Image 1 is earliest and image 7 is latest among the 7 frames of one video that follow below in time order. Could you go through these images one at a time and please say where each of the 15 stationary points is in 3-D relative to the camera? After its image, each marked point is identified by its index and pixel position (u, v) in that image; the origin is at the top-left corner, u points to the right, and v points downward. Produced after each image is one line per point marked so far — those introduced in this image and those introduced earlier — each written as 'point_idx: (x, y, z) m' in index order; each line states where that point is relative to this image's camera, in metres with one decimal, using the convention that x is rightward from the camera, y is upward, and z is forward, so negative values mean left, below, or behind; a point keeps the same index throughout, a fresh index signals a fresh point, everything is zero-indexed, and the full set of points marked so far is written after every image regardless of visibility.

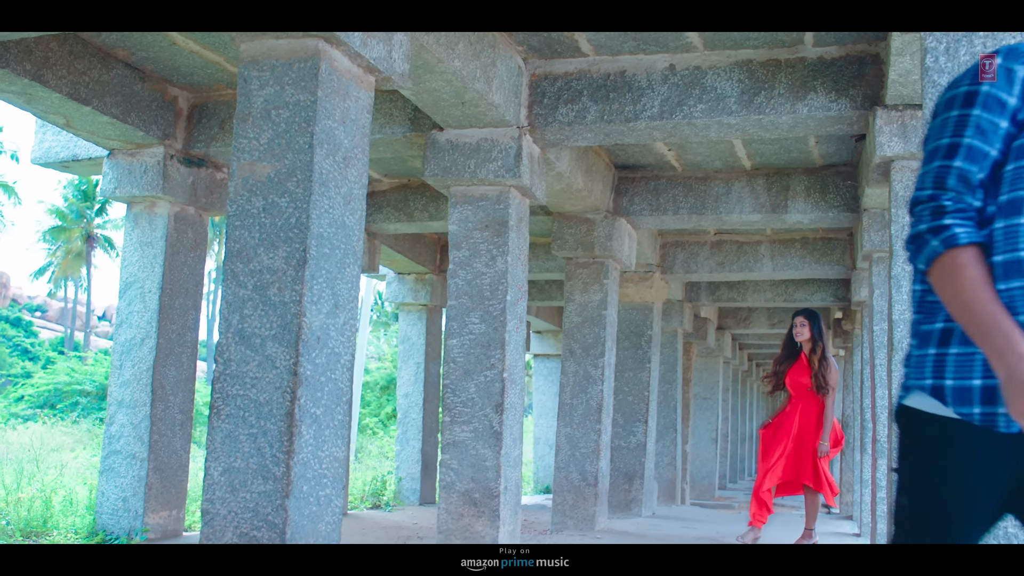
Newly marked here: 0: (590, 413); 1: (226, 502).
0: (+0.6, -1.0, +8.3) m
1: (-1.0, -0.7, +3.7) m
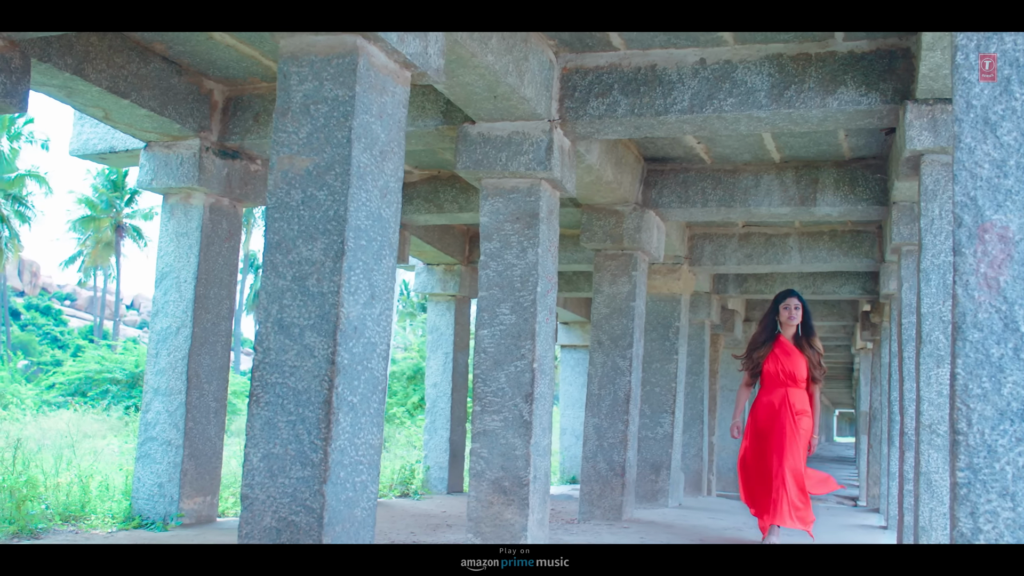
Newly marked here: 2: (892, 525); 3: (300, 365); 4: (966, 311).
0: (+0.8, -0.9, +8.4) m
1: (-0.9, -0.7, +3.8) m
2: (+3.5, -2.2, +9.8) m
3: (-0.8, -0.3, +3.9) m
4: (+1.3, -0.1, +3.1) m
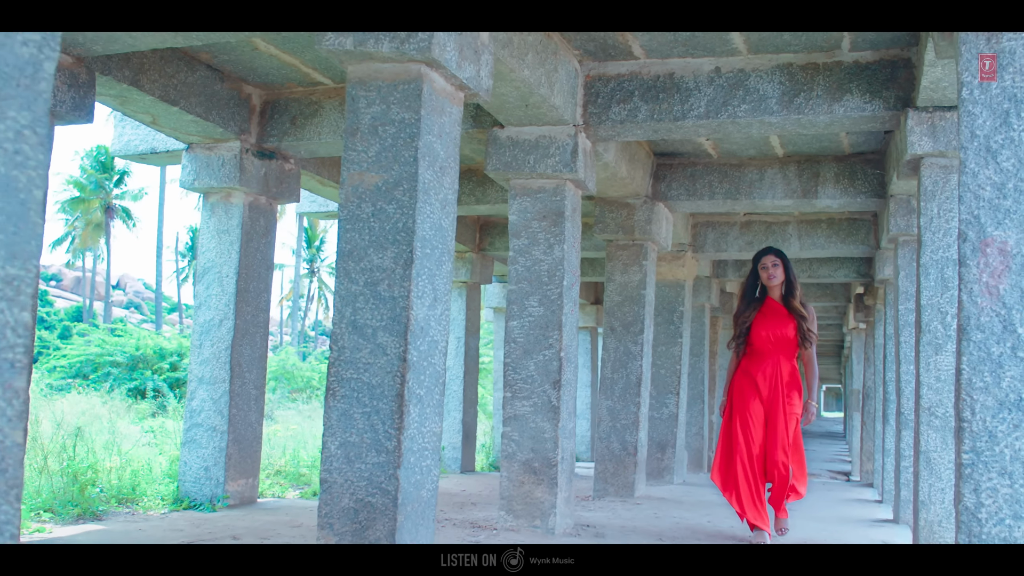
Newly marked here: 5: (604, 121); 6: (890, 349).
0: (+1.0, -0.8, +8.8) m
1: (-0.7, -0.7, +4.3) m
2: (+3.6, -2.0, +10.3) m
3: (-0.6, -0.3, +4.3) m
4: (+1.5, -0.1, +3.6) m
5: (+0.6, +1.0, +6.7) m
6: (+3.5, -0.6, +10.0) m
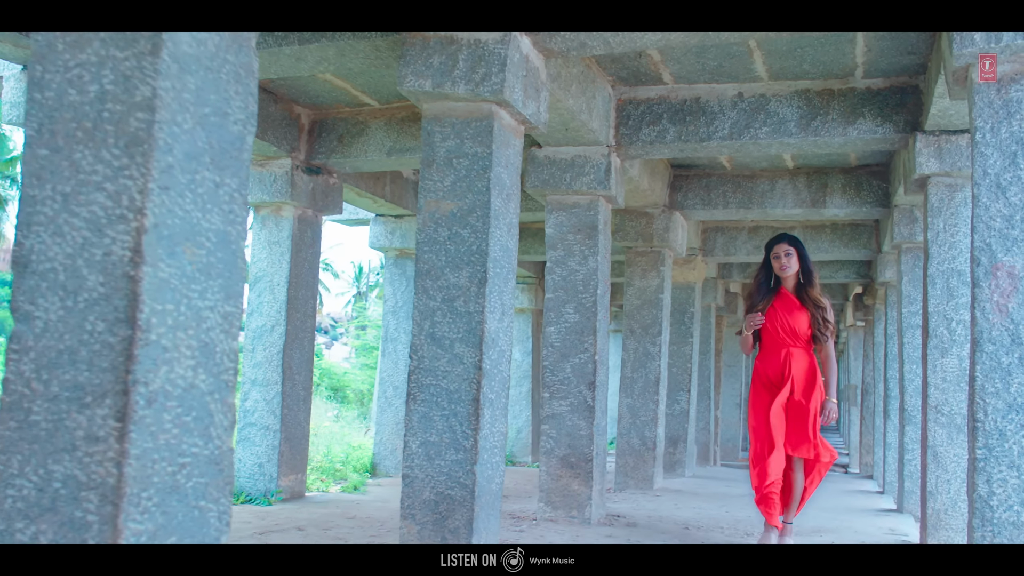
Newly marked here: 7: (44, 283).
0: (+1.2, -0.9, +9.4) m
1: (-0.4, -0.8, +4.8) m
2: (+3.8, -2.1, +10.9) m
3: (-0.3, -0.4, +4.8) m
4: (+1.8, -0.2, +4.1) m
5: (+0.8, +1.0, +7.2) m
6: (+3.8, -0.6, +10.6) m
7: (-1.1, 0.0, +2.5) m
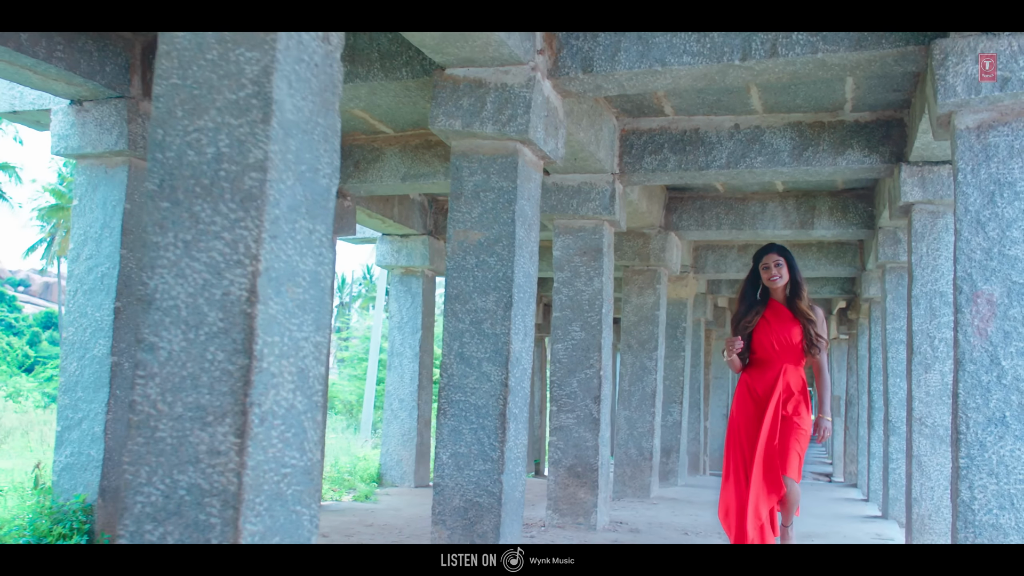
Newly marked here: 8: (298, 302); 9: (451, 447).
0: (+1.2, -1.0, +9.8) m
1: (-0.3, -0.9, +5.2) m
2: (+3.8, -2.2, +11.4) m
3: (-0.2, -0.5, +5.2) m
4: (+1.9, -0.3, +4.6) m
5: (+0.9, +0.9, +7.6) m
6: (+3.8, -0.8, +11.1) m
7: (-0.9, -0.1, +2.9) m
8: (-0.6, 0.0, +3.0) m
9: (-0.3, -0.8, +5.2) m
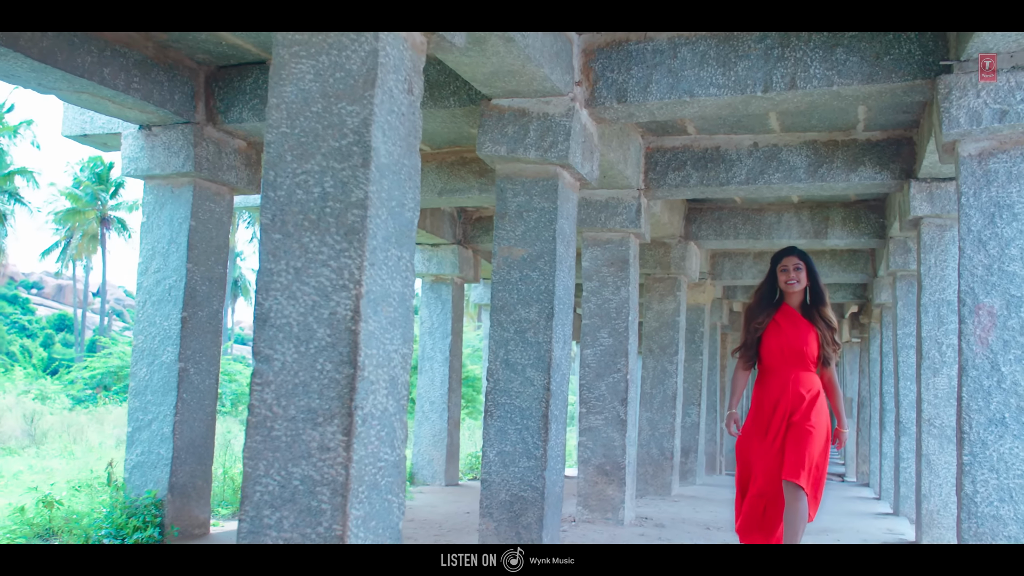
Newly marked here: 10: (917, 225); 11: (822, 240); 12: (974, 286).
0: (+1.5, -1.1, +10.3) m
1: (-0.1, -1.0, +5.7) m
2: (+4.1, -2.3, +11.8) m
3: (+0.1, -0.6, +5.7) m
4: (+2.2, -0.3, +5.0) m
5: (+1.1, +0.8, +8.1) m
6: (+4.0, -0.8, +11.5) m
7: (-0.7, -0.1, +3.4) m
8: (-0.4, -0.1, +3.5) m
9: (-0.1, -0.8, +5.7) m
10: (+2.9, +0.5, +7.8) m
11: (+3.0, +0.5, +10.2) m
12: (+2.2, 0.0, +5.1) m
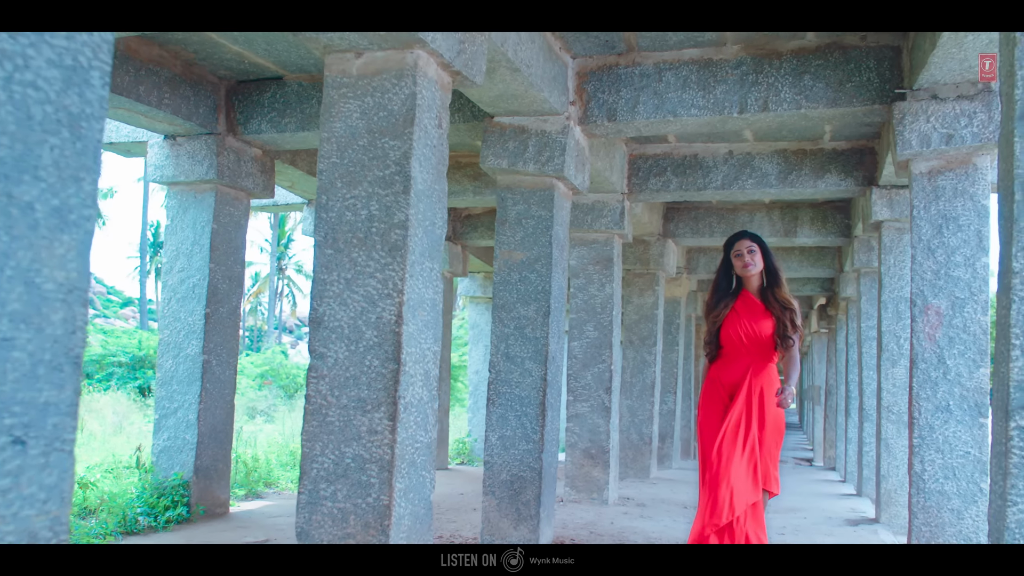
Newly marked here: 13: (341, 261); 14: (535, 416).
0: (+1.4, -1.0, +10.9) m
1: (-0.1, -1.0, +6.3) m
2: (+3.9, -2.2, +12.6) m
3: (+0.1, -0.6, +6.3) m
4: (+2.2, -0.3, +5.7) m
5: (+1.1, +0.8, +8.8) m
6: (+3.9, -0.8, +12.2) m
7: (-0.7, -0.2, +4.0) m
8: (-0.3, -0.1, +4.1) m
9: (-0.1, -0.8, +6.3) m
10: (+2.9, +0.5, +8.4) m
11: (+2.8, +0.5, +10.9) m
12: (+2.2, 0.0, +5.7) m
13: (-0.6, +0.1, +4.0) m
14: (+0.1, -0.8, +6.3) m
